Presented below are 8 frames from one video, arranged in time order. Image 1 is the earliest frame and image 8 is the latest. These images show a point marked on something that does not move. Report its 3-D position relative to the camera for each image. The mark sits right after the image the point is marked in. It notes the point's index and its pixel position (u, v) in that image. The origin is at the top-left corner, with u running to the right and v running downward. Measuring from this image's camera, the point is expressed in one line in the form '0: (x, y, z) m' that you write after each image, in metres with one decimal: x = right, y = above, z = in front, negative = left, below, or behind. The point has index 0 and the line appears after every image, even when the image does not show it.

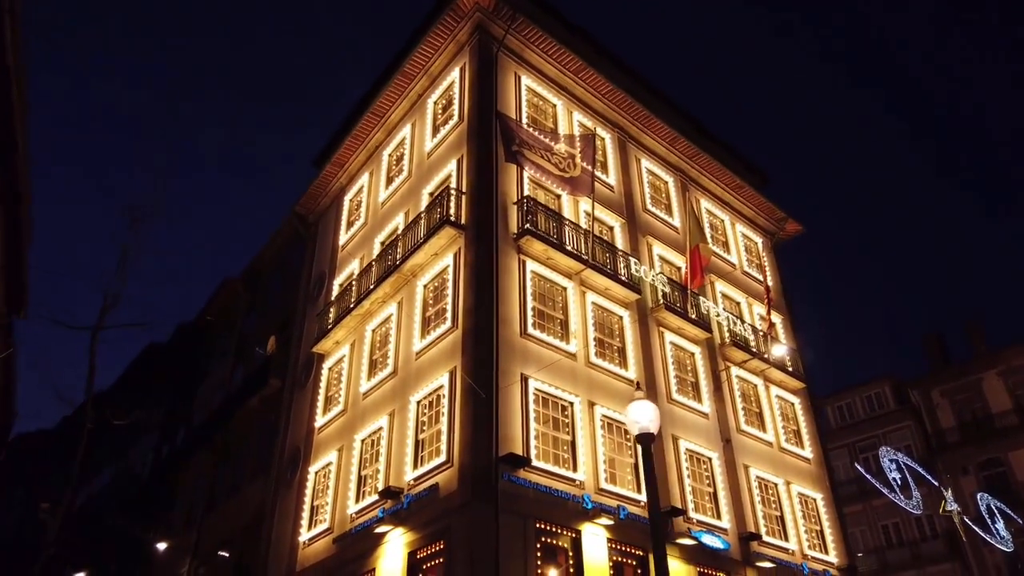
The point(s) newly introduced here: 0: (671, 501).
0: (+4.4, -5.9, +19.3) m
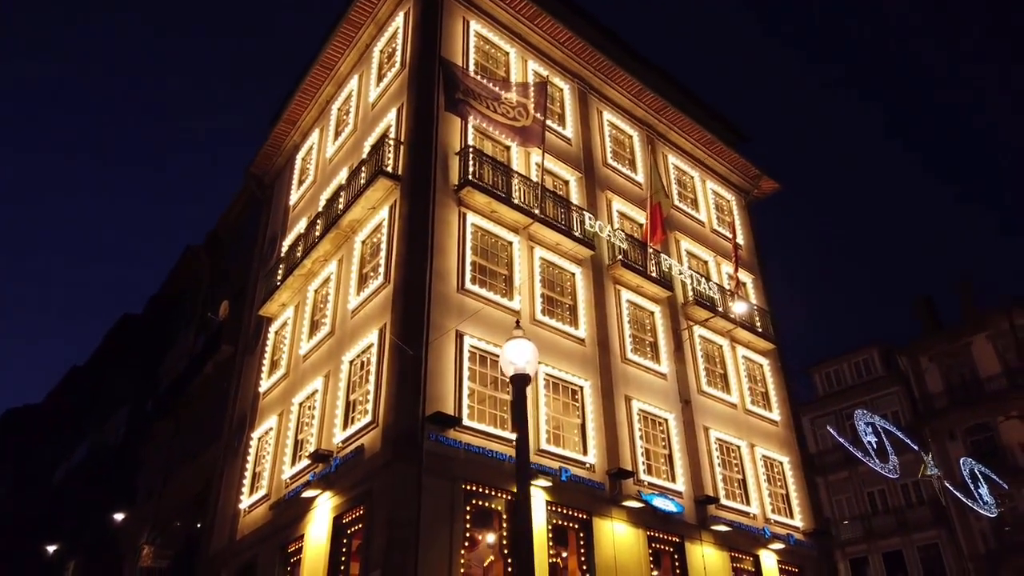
0: (+2.9, -4.6, +18.5) m
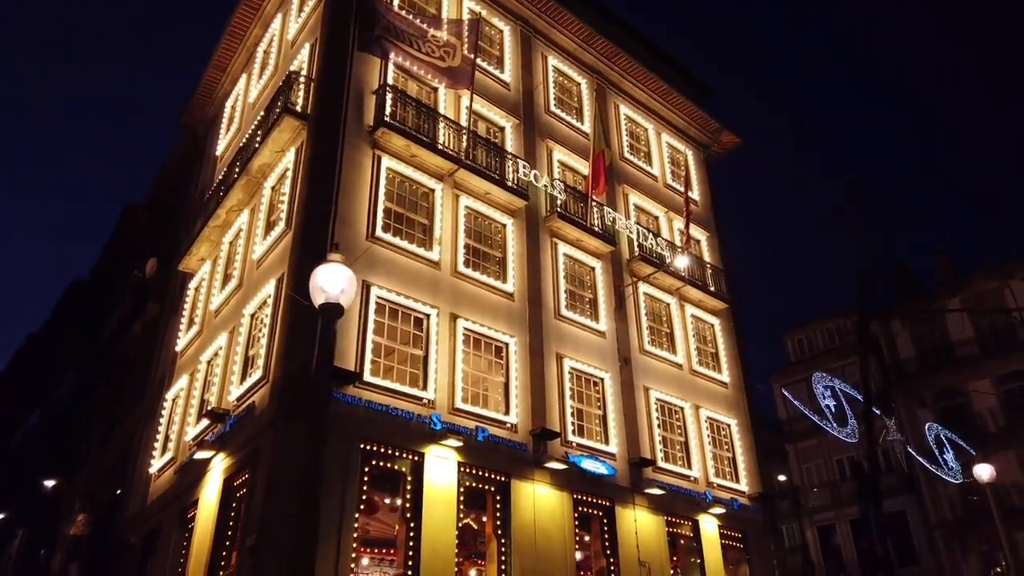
0: (+0.9, -3.4, +17.5) m
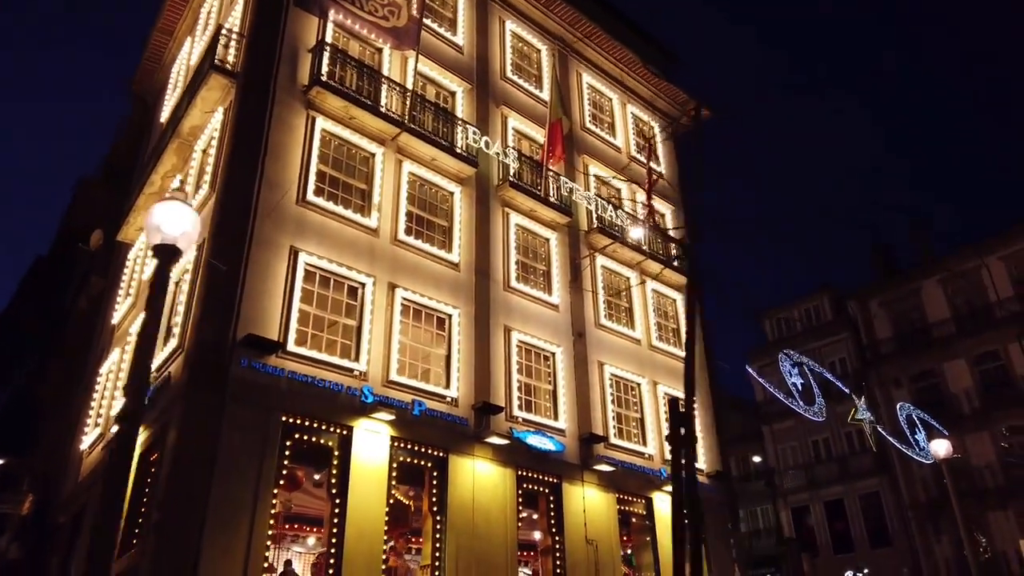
0: (-0.5, -2.6, +16.9) m
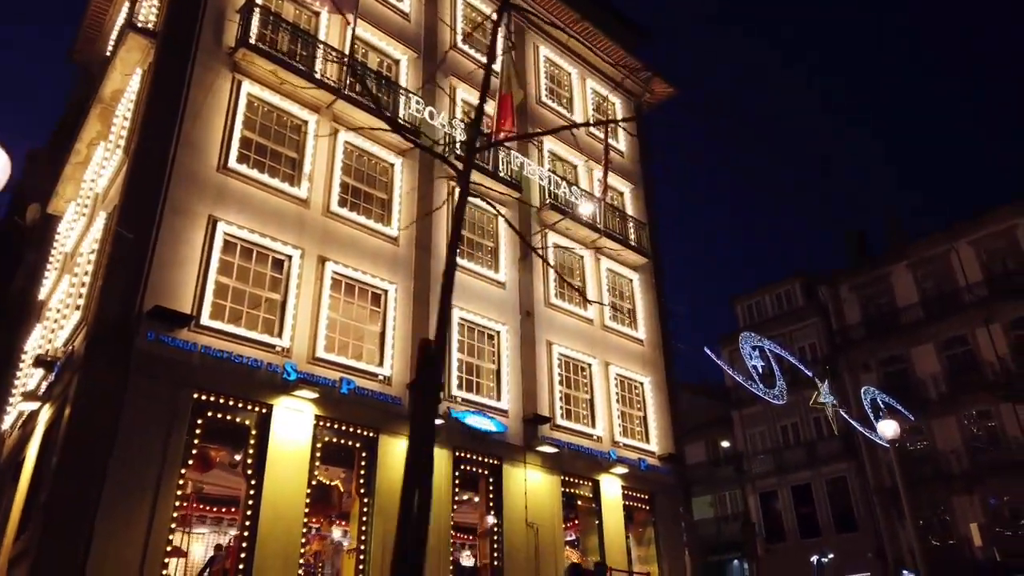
0: (-2.0, -2.0, +16.2) m
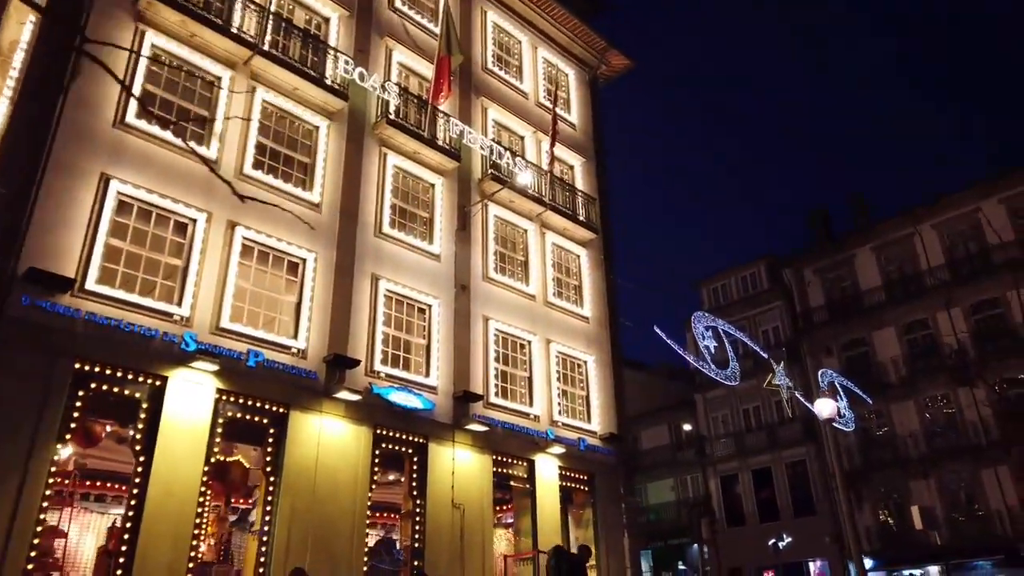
0: (-3.6, -1.4, +15.4) m
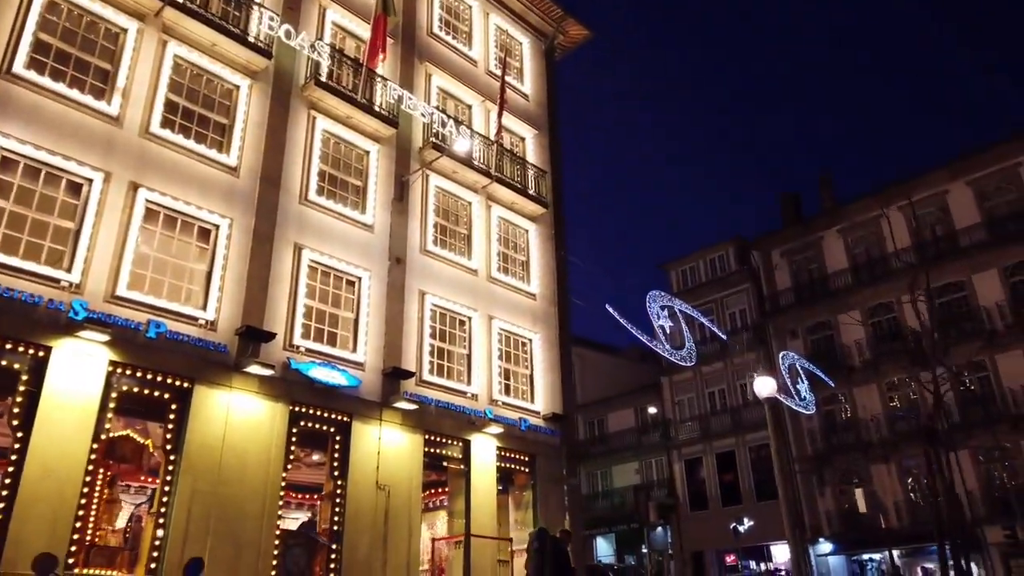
0: (-5.2, -0.7, +14.5) m
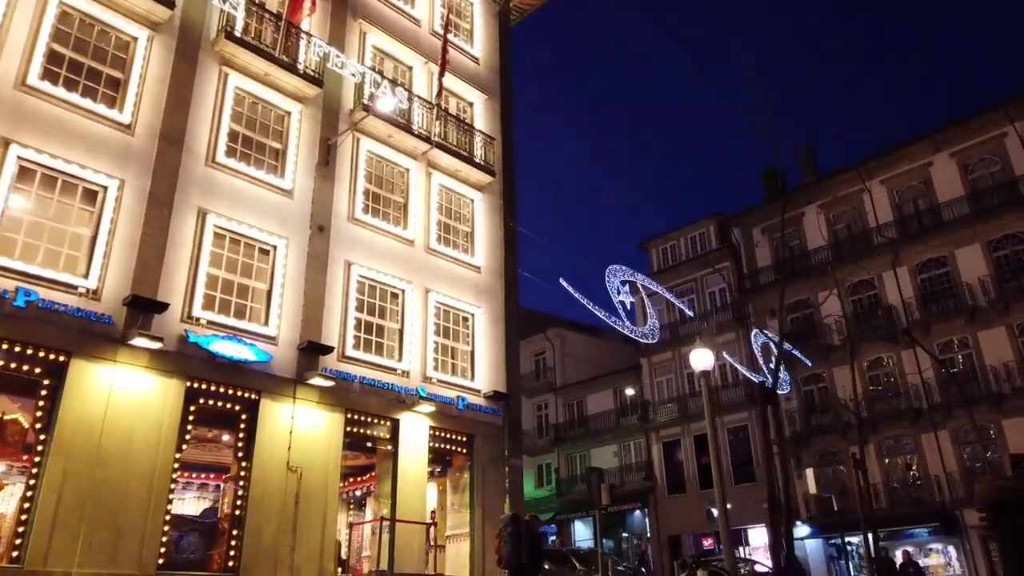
0: (-6.8, -0.1, +13.4) m
